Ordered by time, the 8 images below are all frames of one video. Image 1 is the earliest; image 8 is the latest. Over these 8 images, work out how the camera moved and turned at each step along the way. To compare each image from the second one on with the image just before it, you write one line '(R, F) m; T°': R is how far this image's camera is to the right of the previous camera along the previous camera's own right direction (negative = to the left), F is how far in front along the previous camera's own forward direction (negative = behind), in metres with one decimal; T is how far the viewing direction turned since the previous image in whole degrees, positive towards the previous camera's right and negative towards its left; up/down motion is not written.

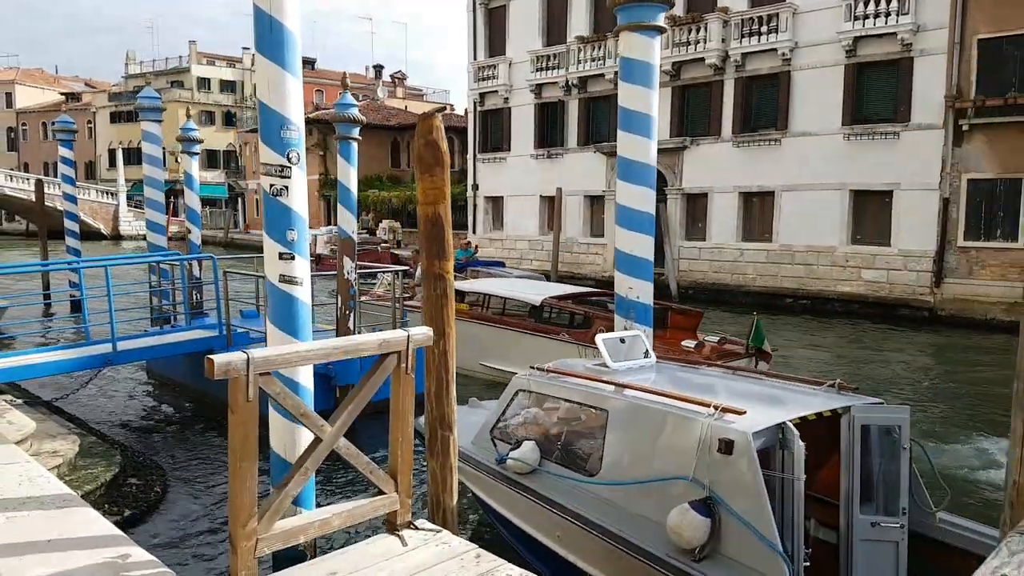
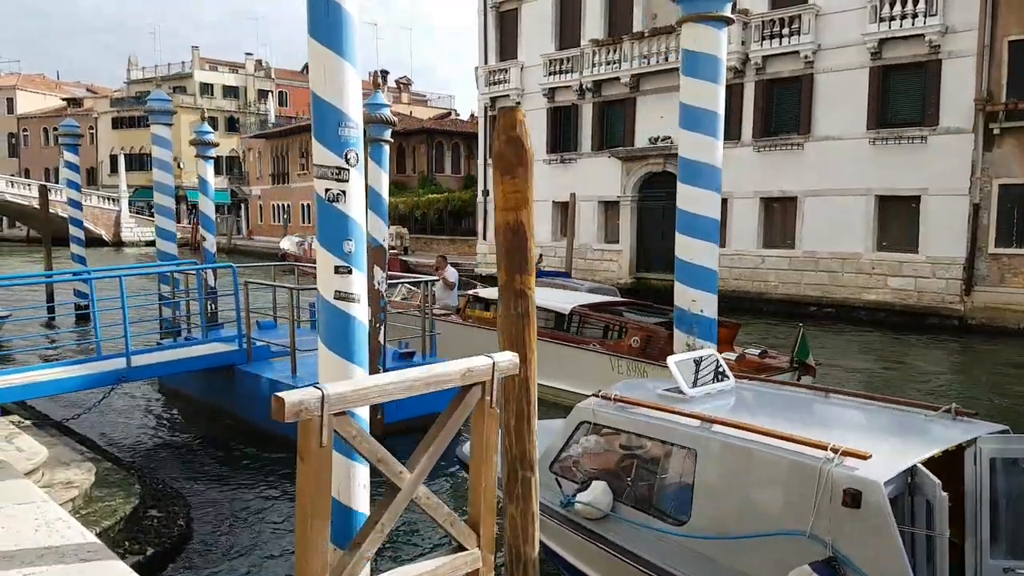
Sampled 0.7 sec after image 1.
(-0.5, +0.6) m; 0°
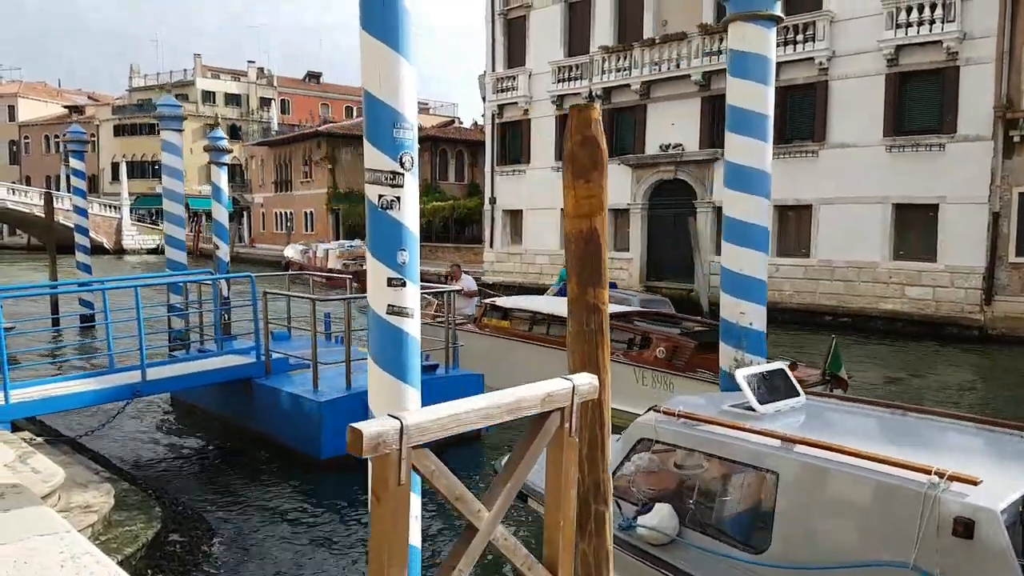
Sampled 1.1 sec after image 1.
(-0.3, +0.3) m; 0°
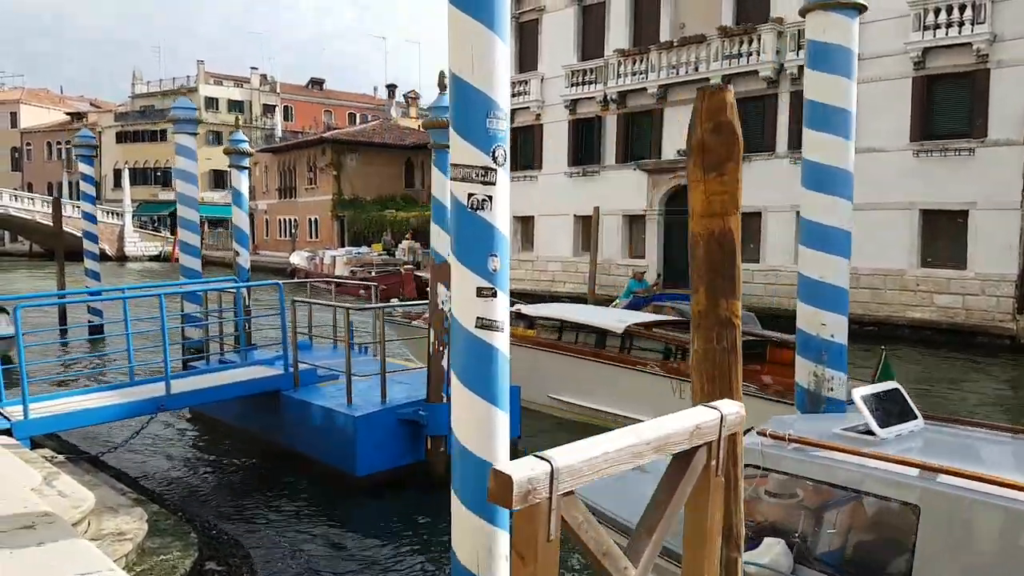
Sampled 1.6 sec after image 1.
(-0.5, +0.5) m; 0°
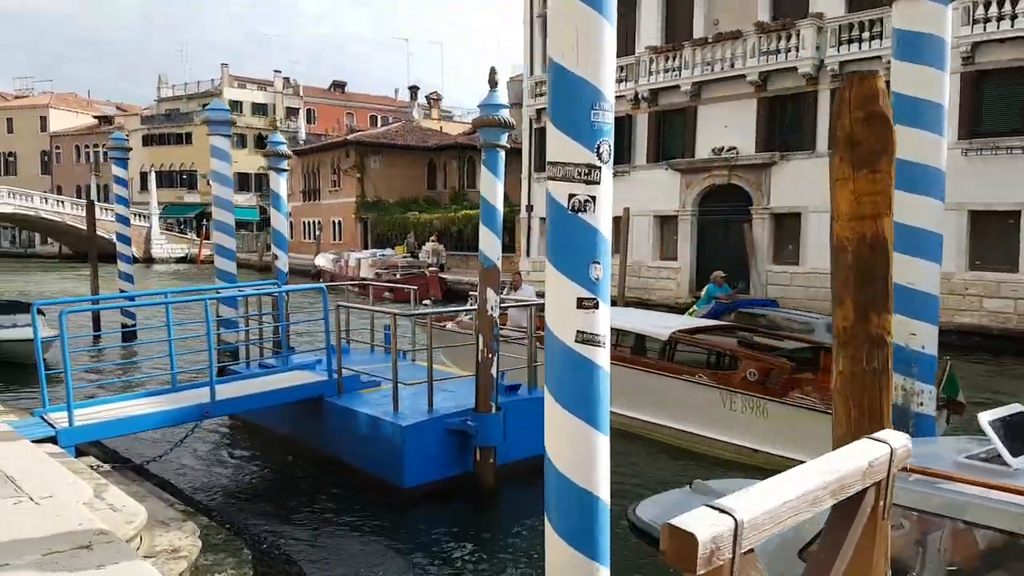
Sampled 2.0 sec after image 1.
(-0.4, +0.3) m; -1°
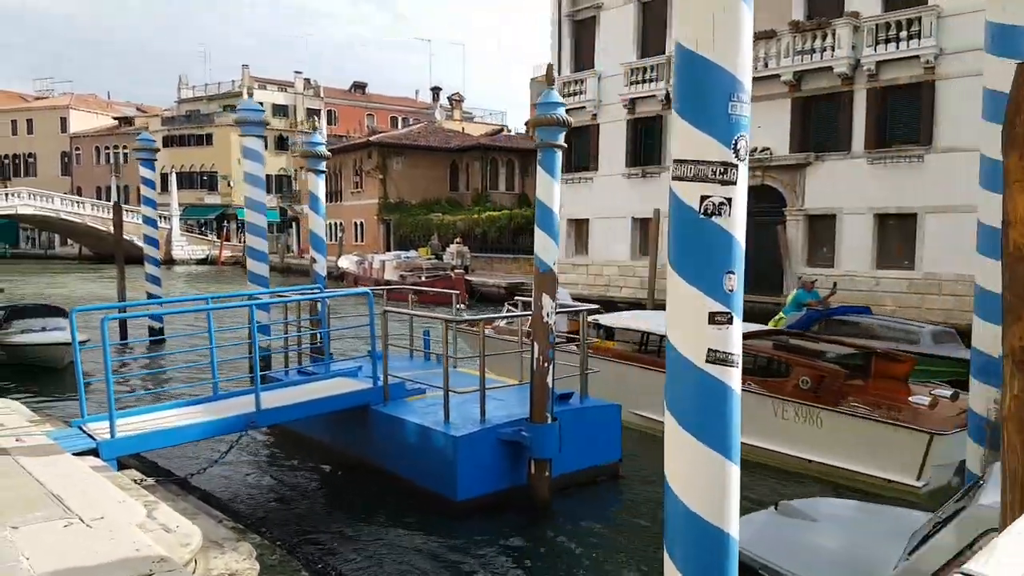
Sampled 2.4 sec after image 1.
(-0.4, +0.3) m; -1°
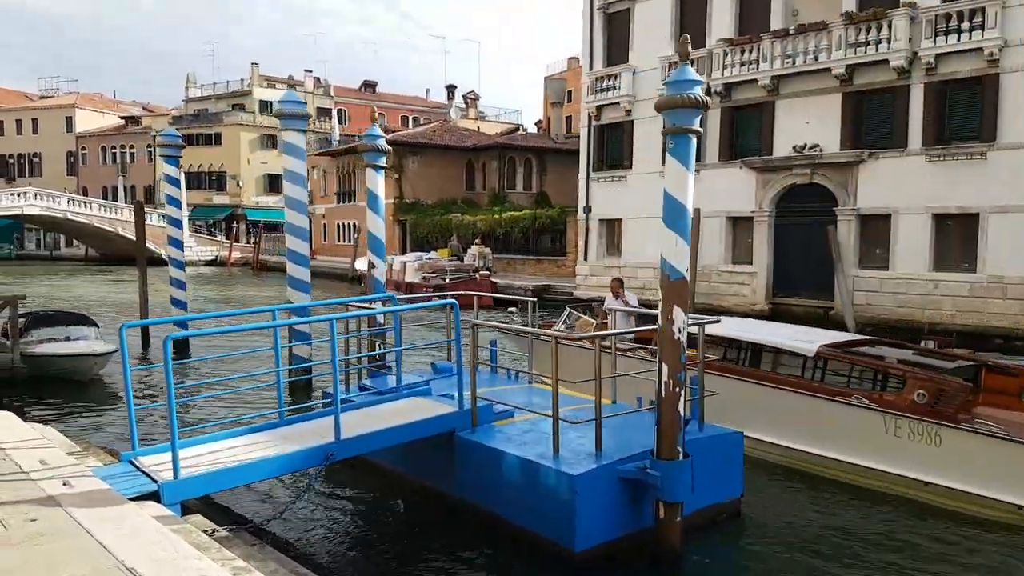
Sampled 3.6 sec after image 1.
(-1.0, +1.0) m; 0°
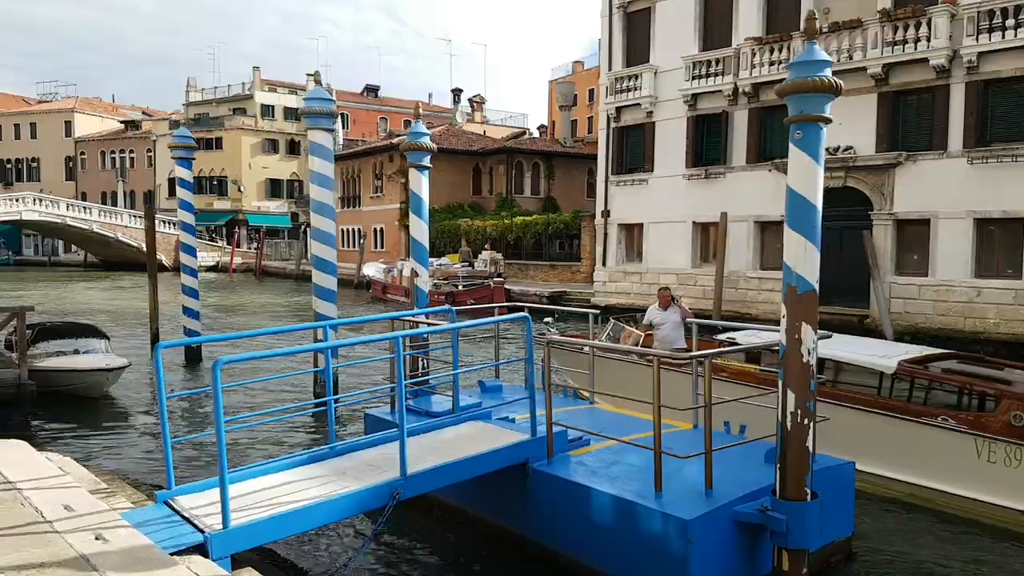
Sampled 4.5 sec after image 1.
(-0.7, +0.8) m; 0°
